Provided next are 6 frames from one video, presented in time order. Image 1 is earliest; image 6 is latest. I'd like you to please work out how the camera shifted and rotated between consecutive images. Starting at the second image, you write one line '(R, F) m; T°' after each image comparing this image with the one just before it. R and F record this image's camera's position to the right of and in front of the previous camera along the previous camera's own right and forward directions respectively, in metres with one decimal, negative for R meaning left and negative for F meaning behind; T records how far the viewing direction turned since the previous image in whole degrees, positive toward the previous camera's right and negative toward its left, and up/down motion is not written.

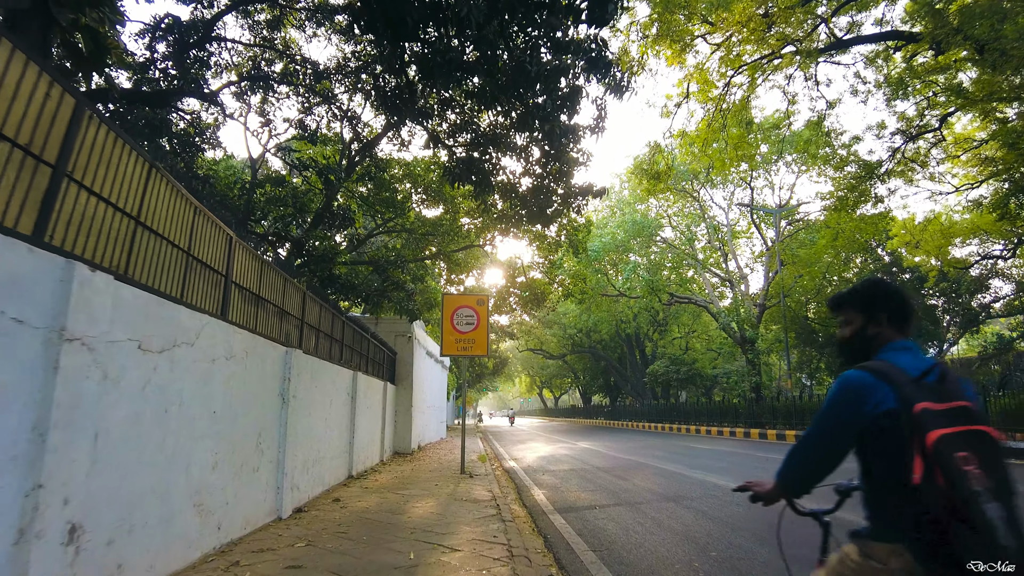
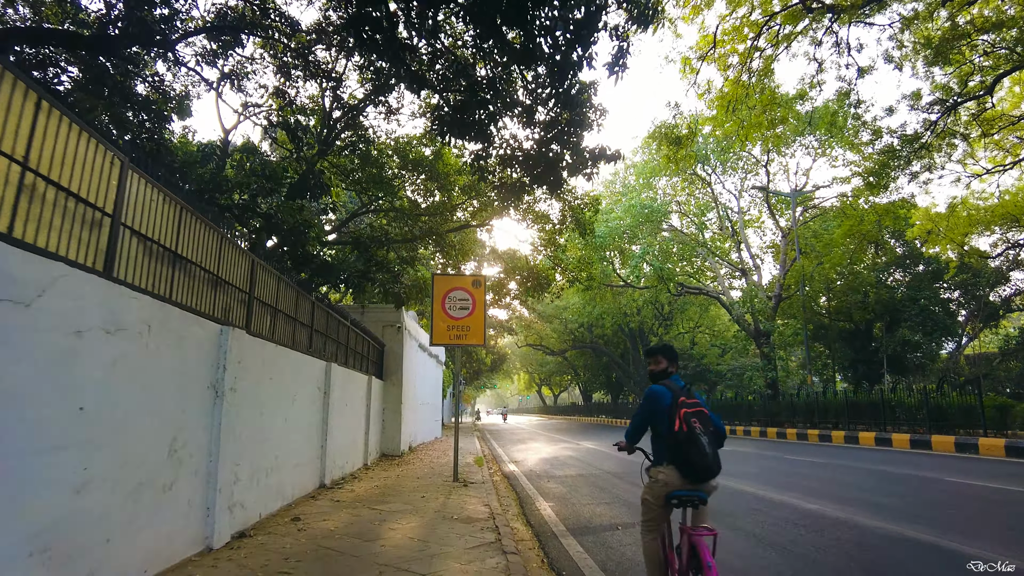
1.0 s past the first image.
(0.0, +1.3) m; 0°
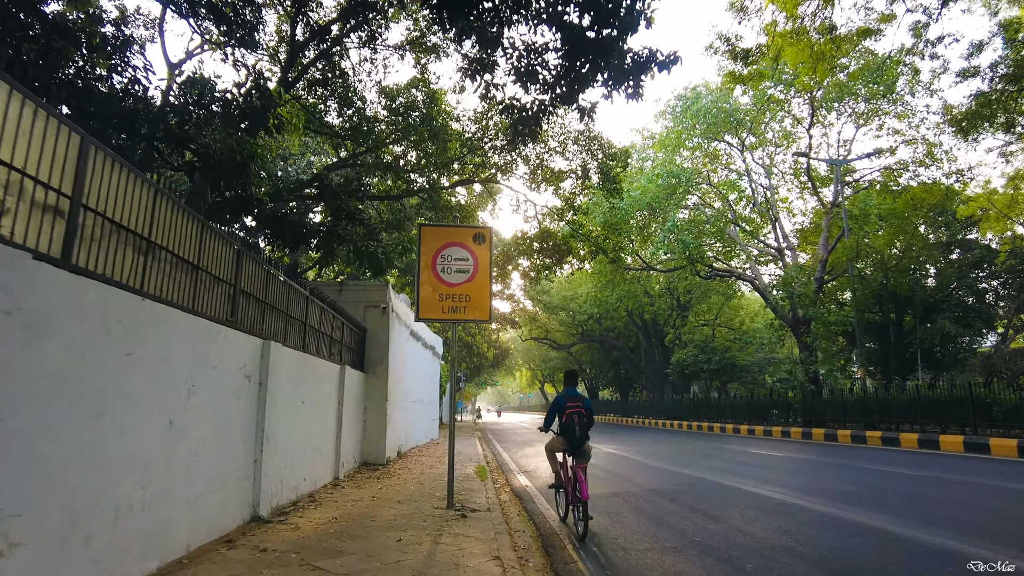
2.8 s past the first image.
(-0.1, +2.2) m; 0°
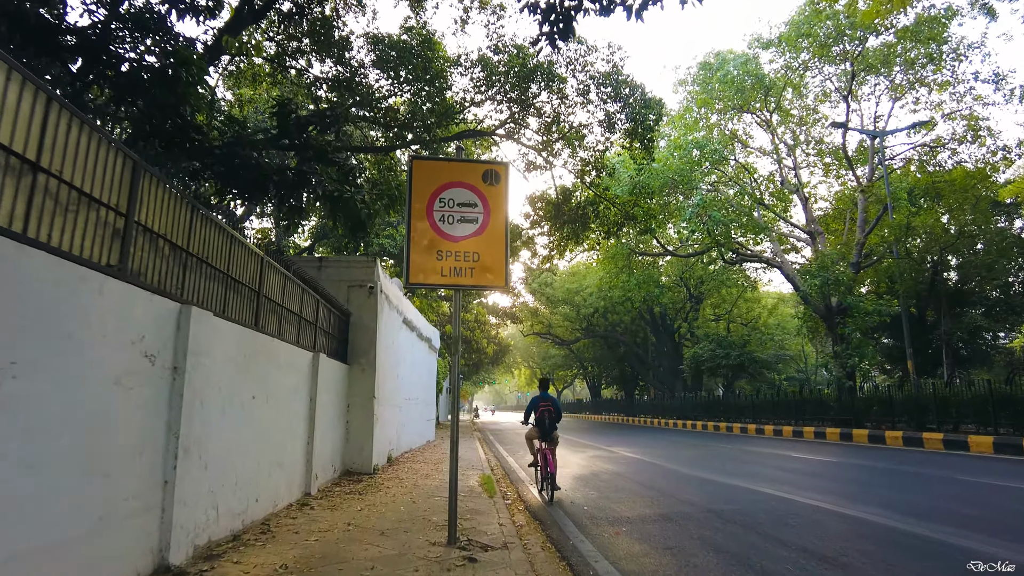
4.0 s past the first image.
(-0.2, +1.6) m; 0°
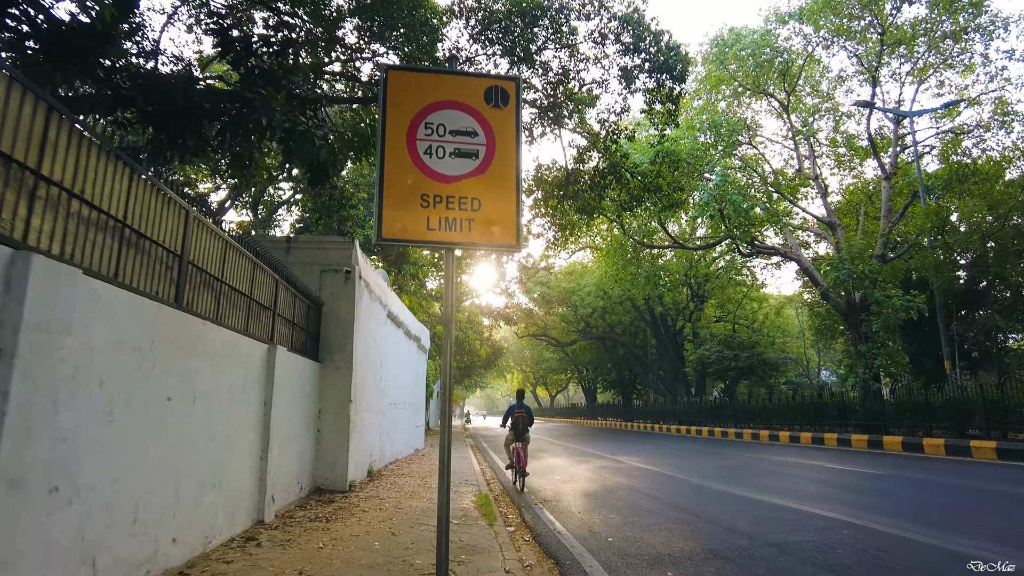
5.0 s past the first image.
(-0.1, +1.3) m; +1°
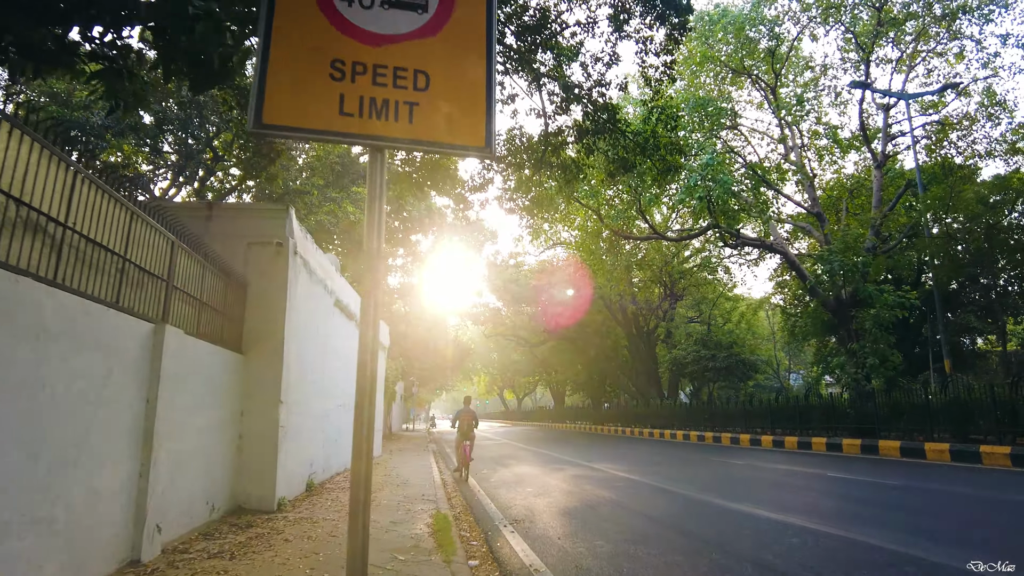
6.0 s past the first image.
(0.0, +1.2) m; +3°
